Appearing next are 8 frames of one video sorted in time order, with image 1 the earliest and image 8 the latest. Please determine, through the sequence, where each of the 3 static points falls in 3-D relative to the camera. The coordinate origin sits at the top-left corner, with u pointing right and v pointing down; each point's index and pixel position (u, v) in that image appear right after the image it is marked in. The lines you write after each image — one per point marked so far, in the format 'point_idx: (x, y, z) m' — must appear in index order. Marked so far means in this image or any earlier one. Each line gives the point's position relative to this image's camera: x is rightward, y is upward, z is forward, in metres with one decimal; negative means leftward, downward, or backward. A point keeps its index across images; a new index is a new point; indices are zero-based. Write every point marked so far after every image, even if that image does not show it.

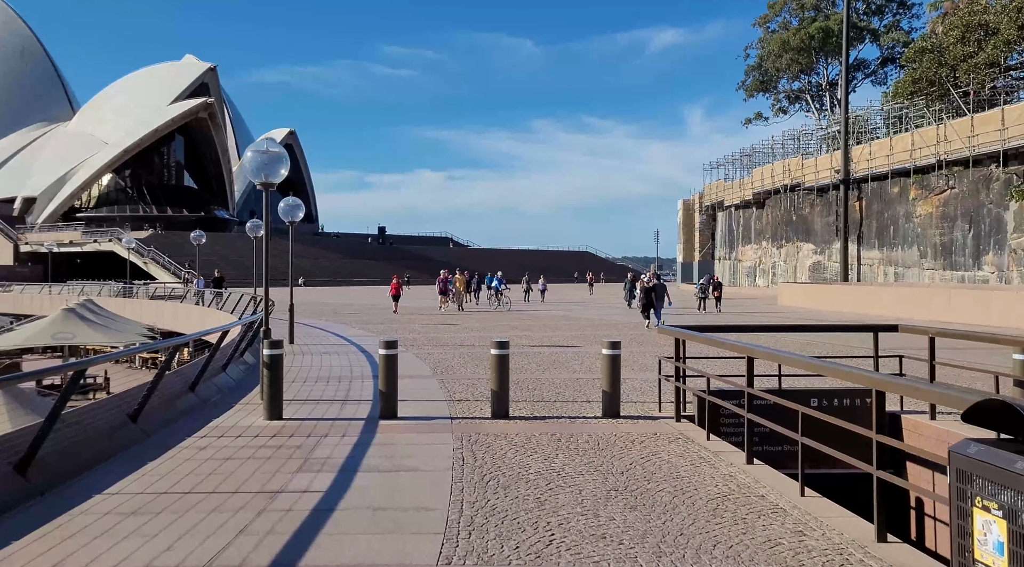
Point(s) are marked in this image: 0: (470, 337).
0: (-0.8, -1.1, +17.6) m
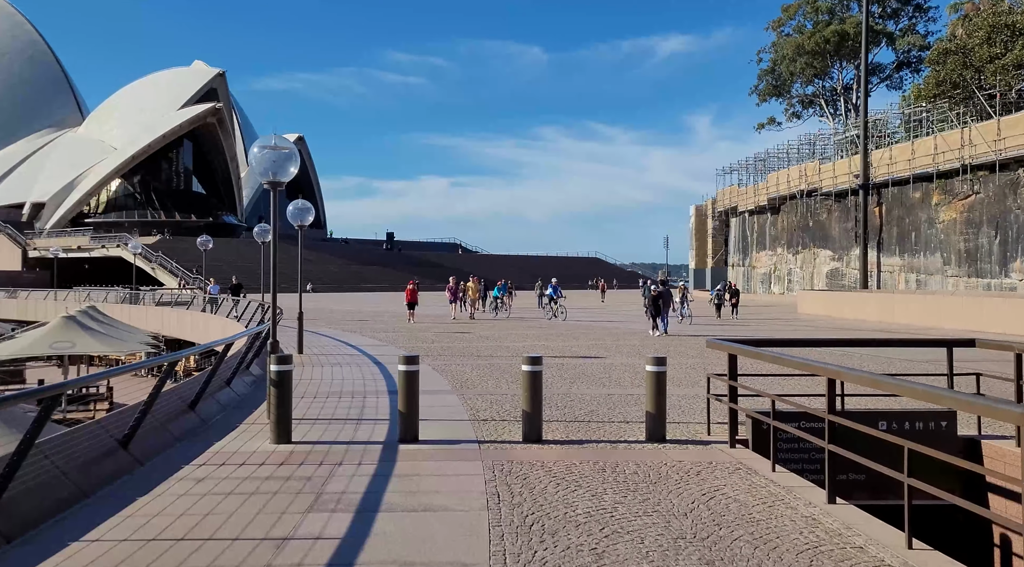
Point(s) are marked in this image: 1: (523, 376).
0: (-0.5, -1.2, +16.8) m
1: (+0.1, -0.7, +7.1) m
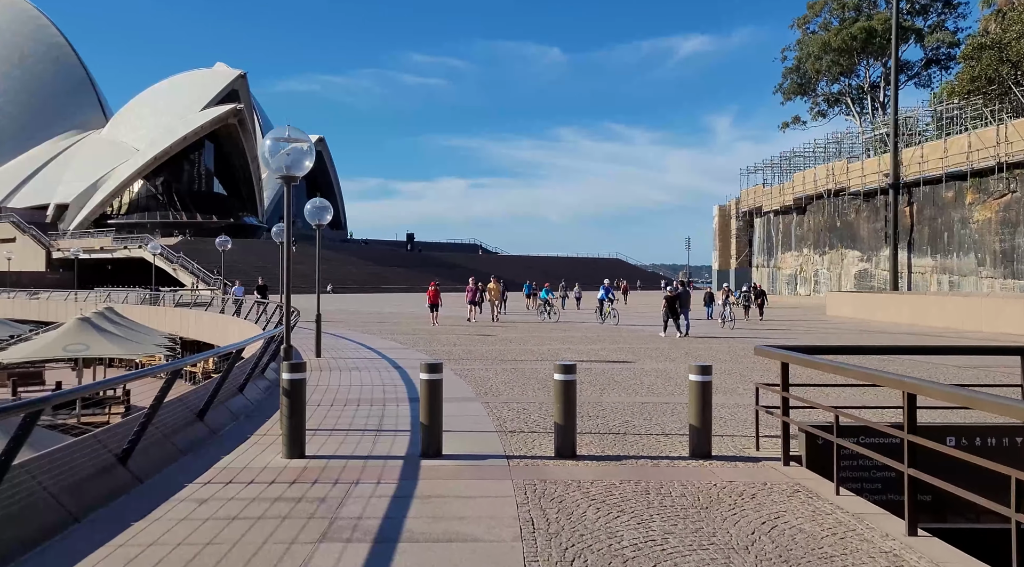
0: (0.0, -1.2, +16.3) m
1: (+0.3, -0.8, +6.5) m
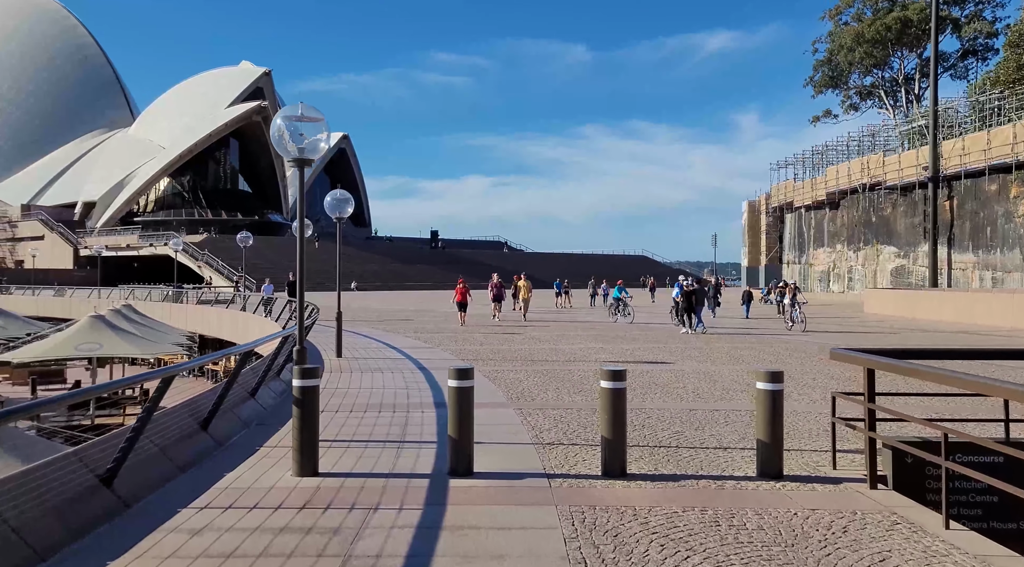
0: (+0.5, -1.2, +15.4) m
1: (+0.6, -0.7, +5.7) m
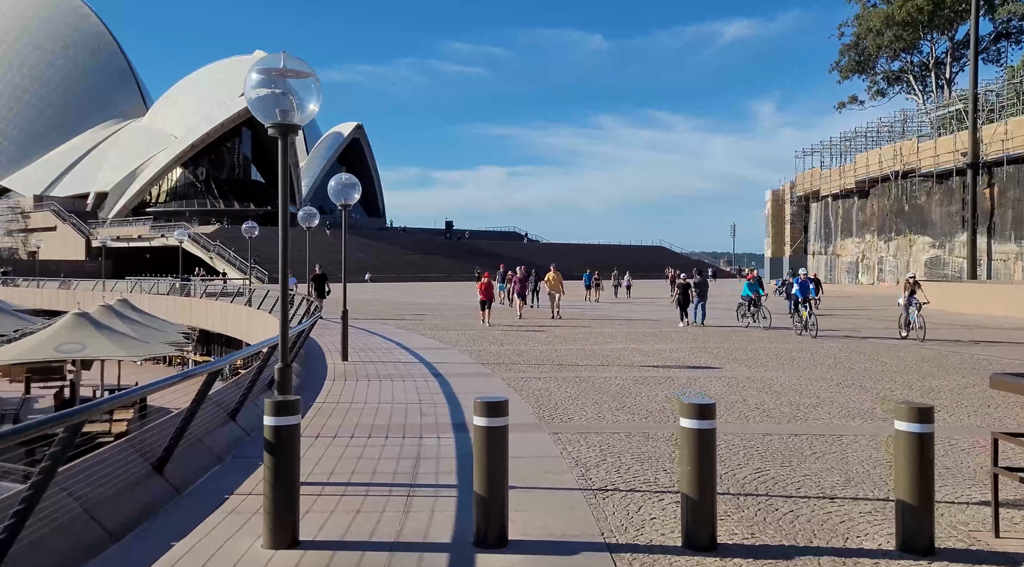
0: (+0.9, -1.1, +13.9) m
1: (+0.8, -0.7, +4.2) m
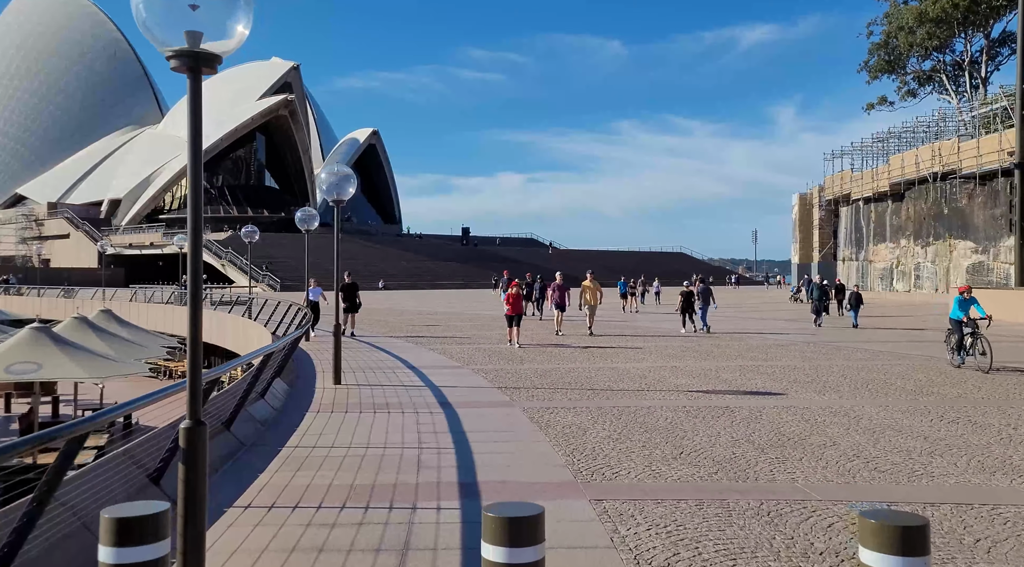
0: (+1.2, -1.2, +12.0) m
1: (+0.9, -0.8, +2.2) m
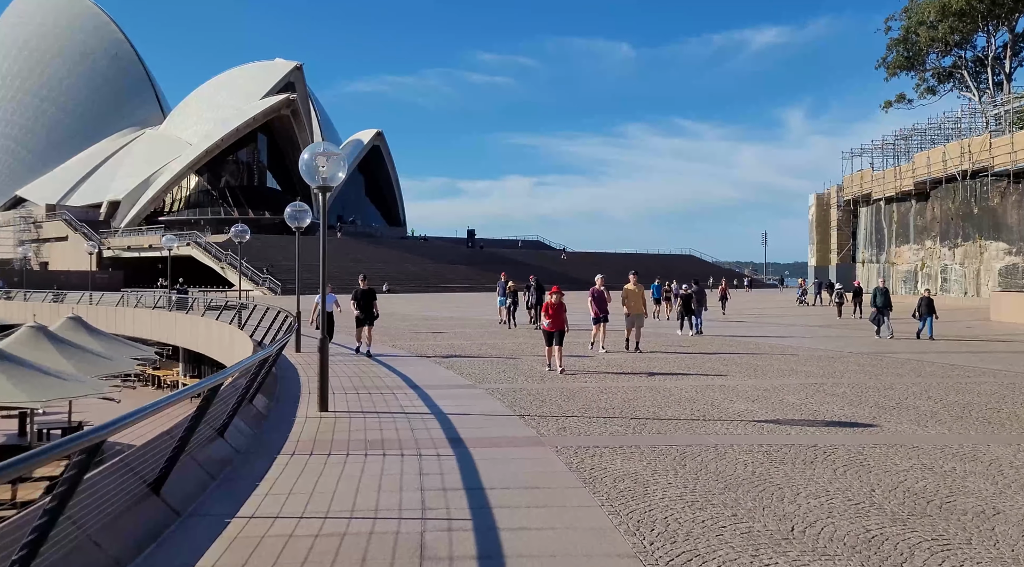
0: (+1.5, -1.3, +10.0) m
1: (+1.1, -0.8, +0.3) m
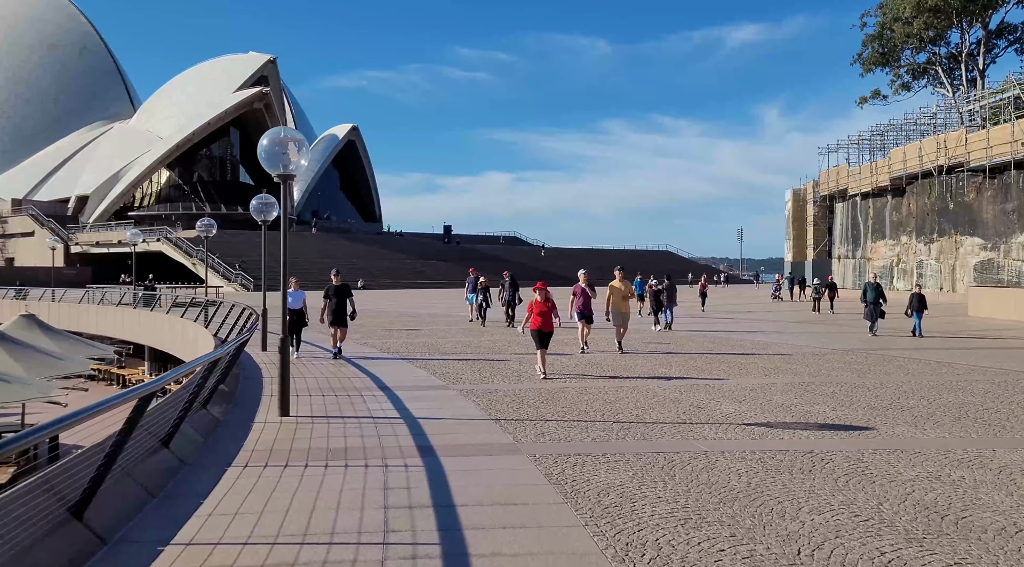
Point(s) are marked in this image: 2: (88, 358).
0: (+1.2, -1.2, +9.5) m
1: (+1.1, -0.8, -0.2) m
2: (-6.8, -1.1, +14.2) m
